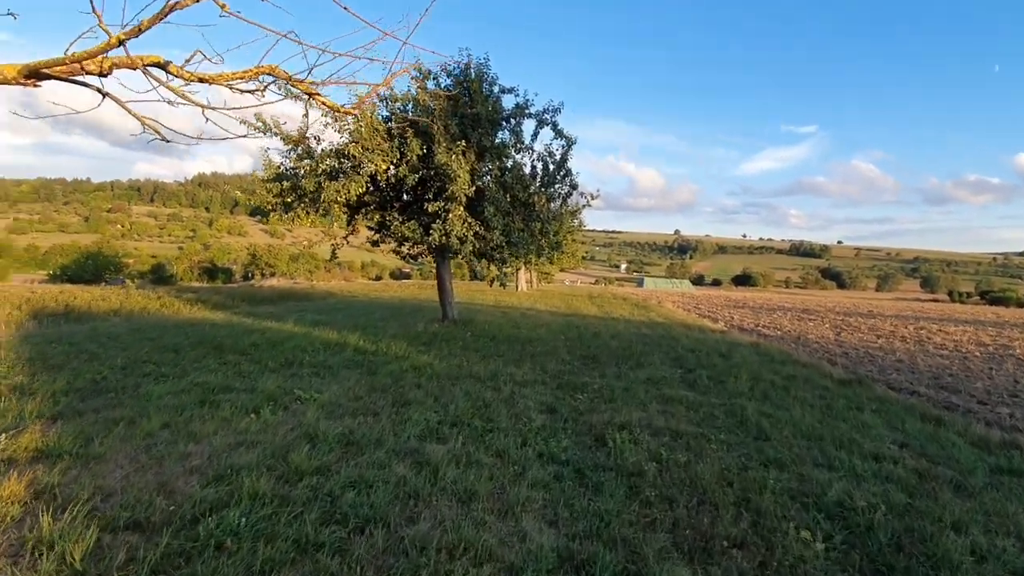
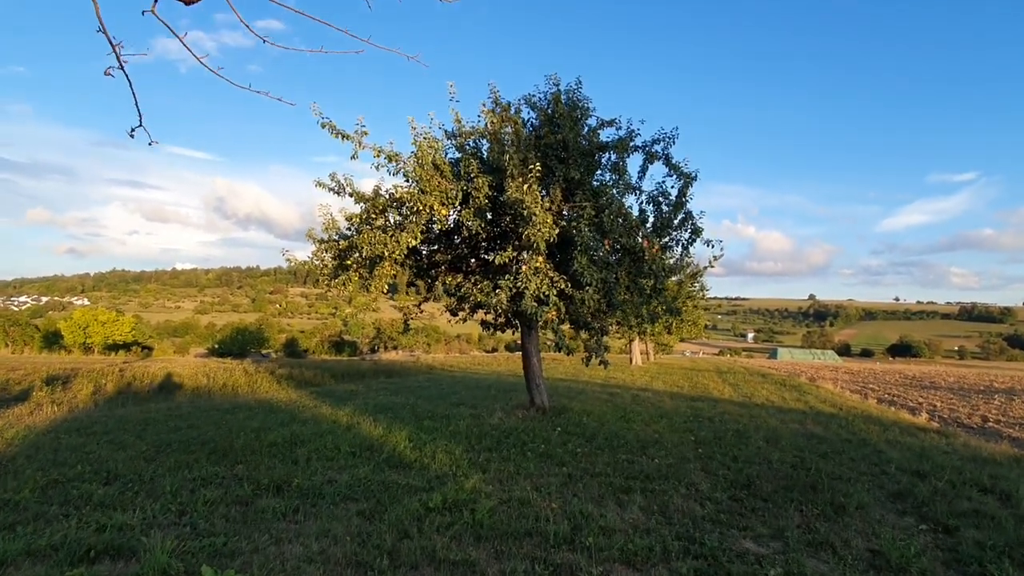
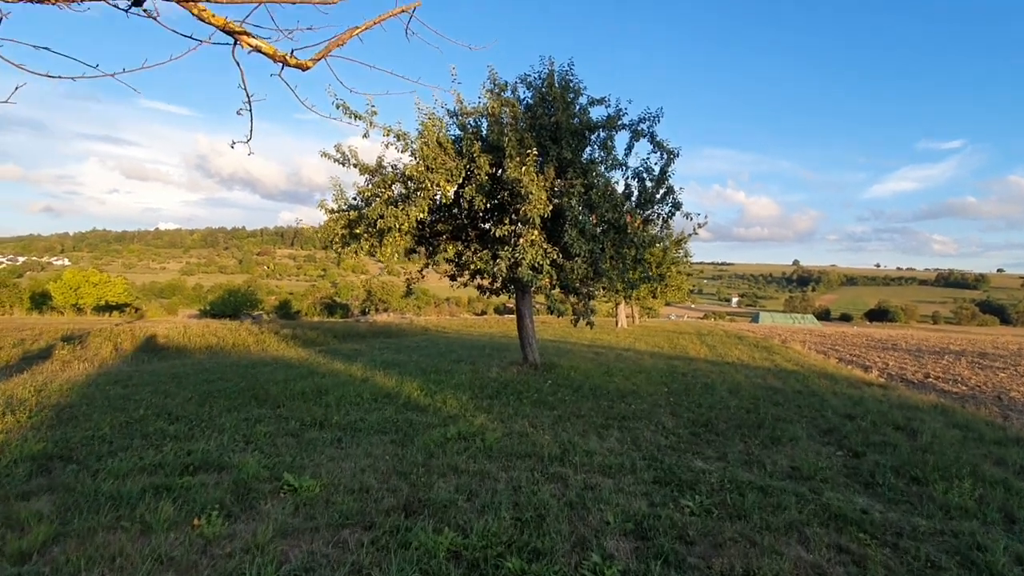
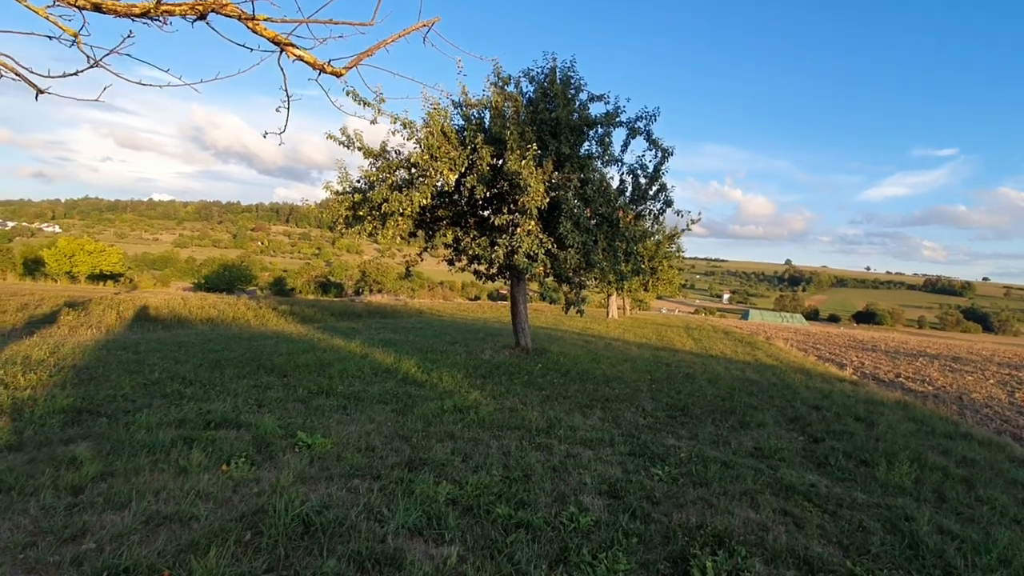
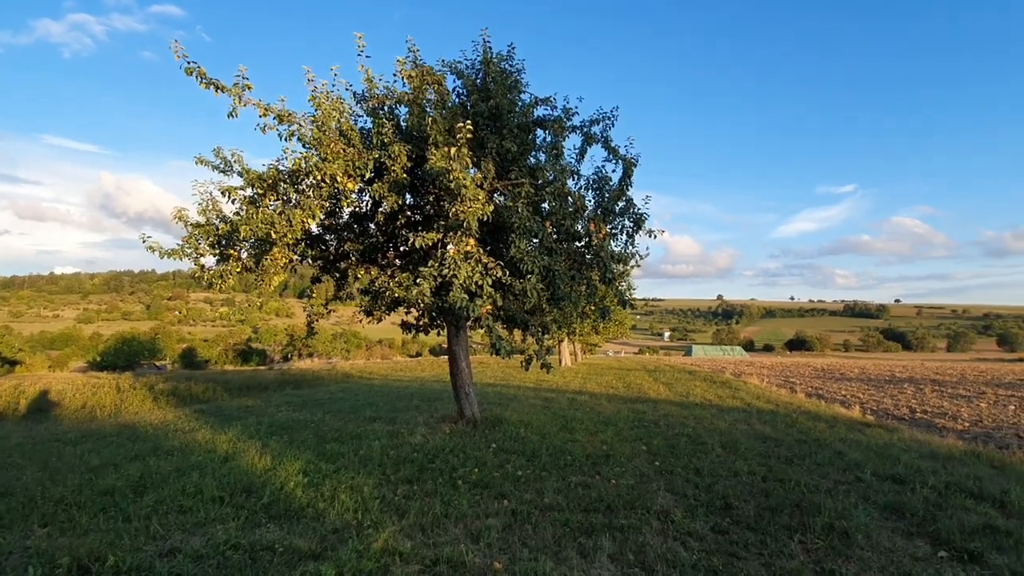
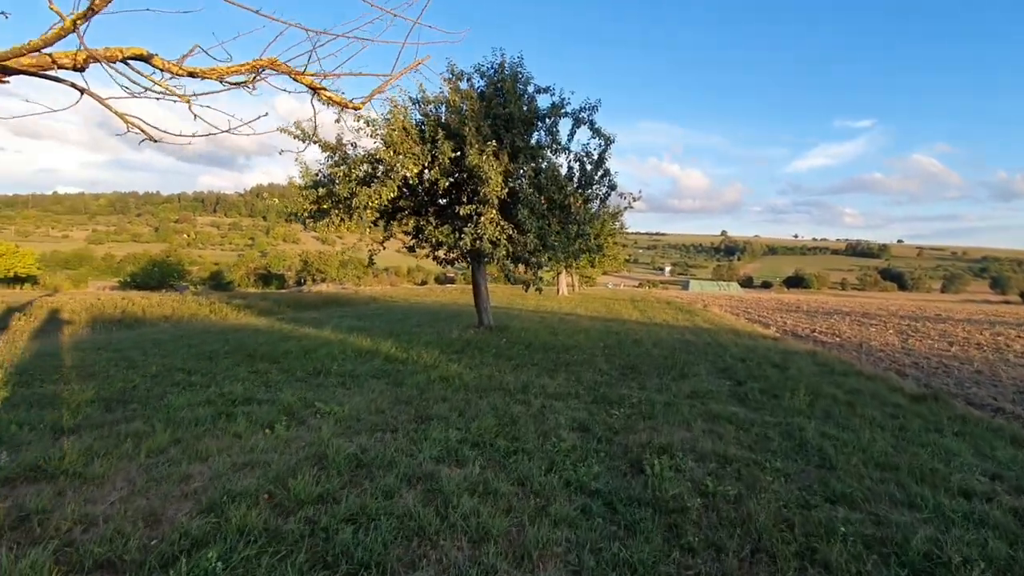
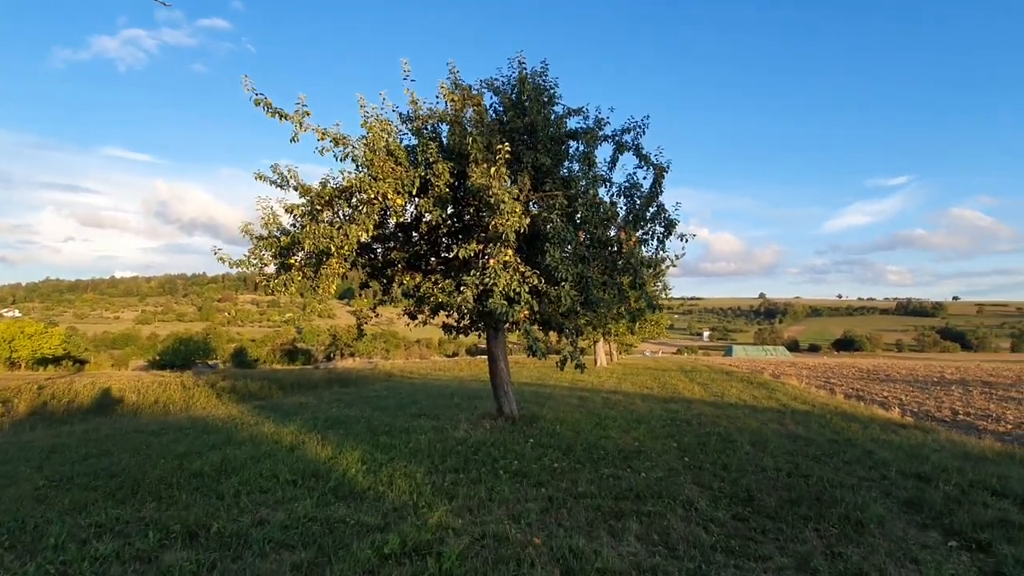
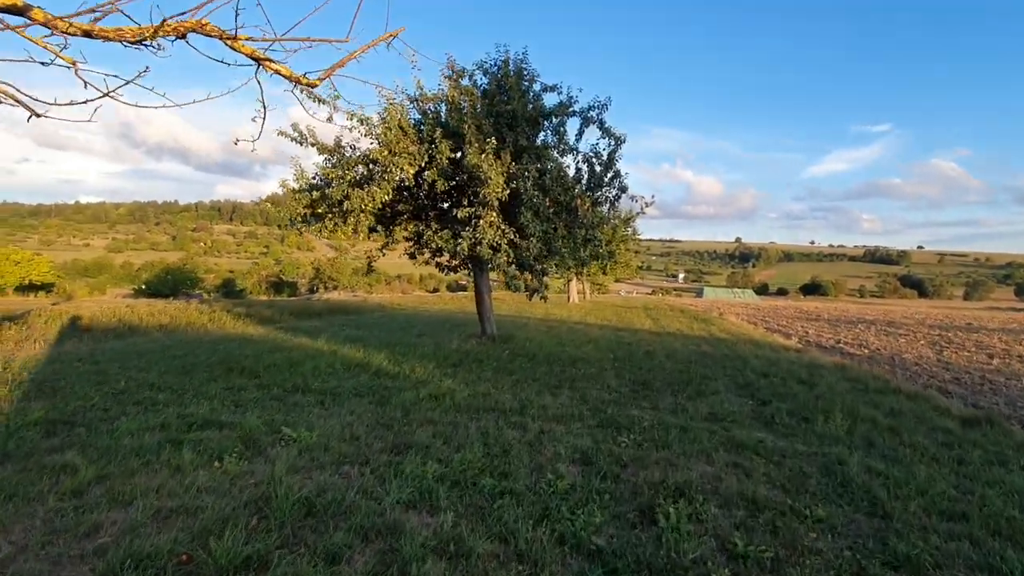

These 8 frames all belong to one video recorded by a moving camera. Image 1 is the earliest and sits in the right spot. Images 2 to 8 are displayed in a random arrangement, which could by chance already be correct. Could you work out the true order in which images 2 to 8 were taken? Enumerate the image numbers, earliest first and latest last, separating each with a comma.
6, 8, 4, 3, 2, 7, 5
